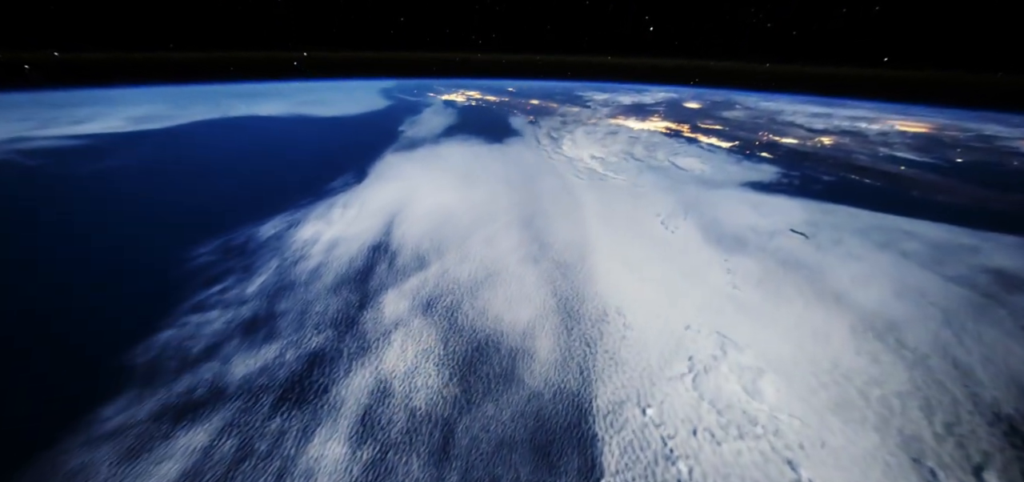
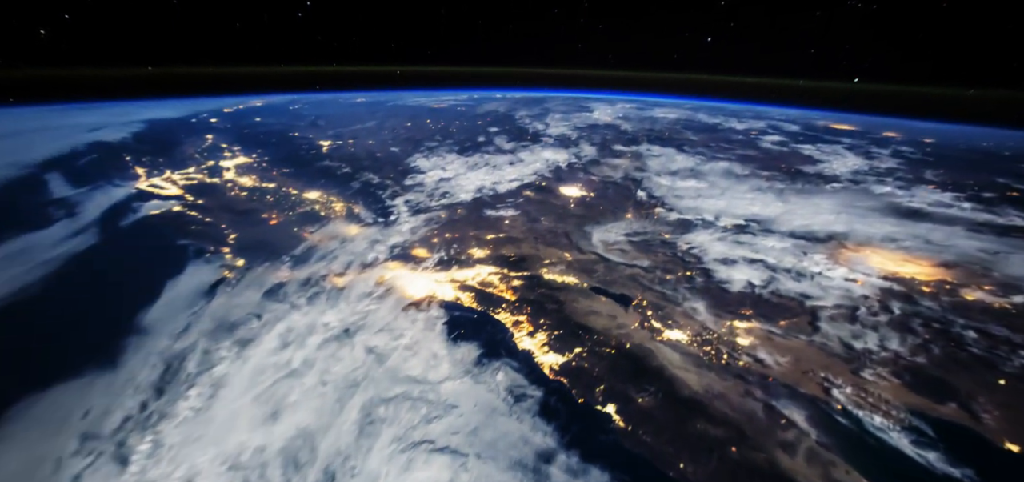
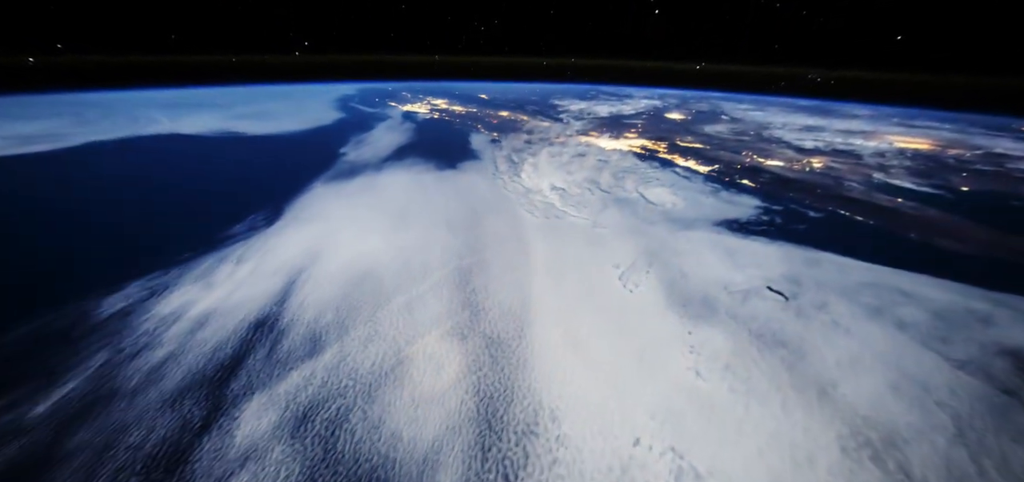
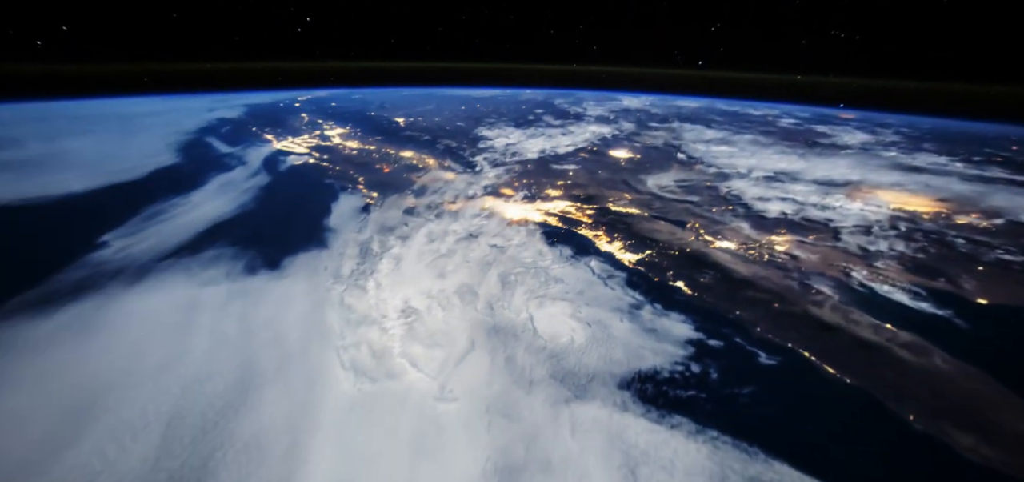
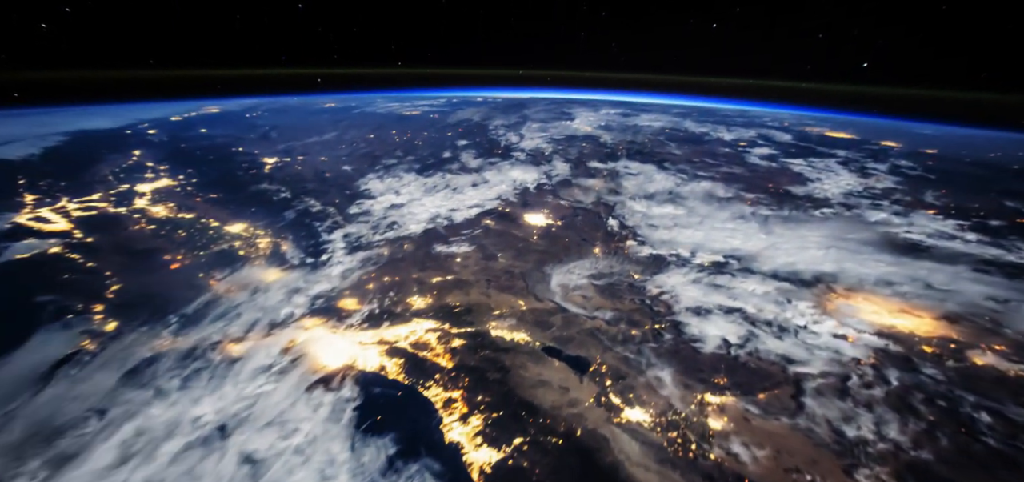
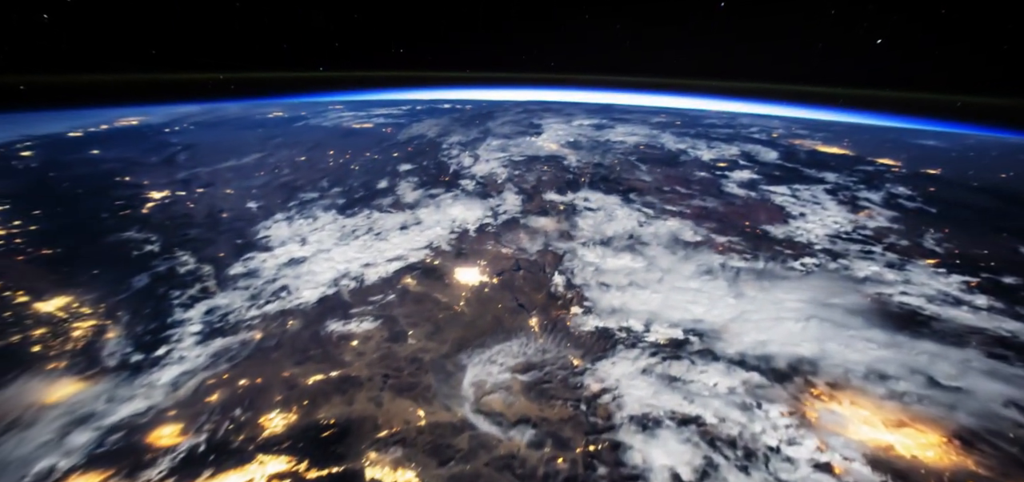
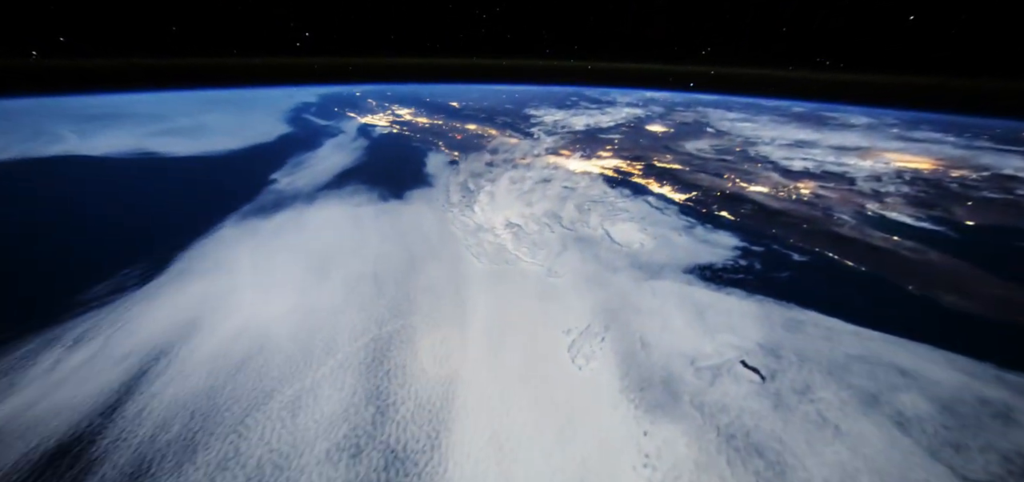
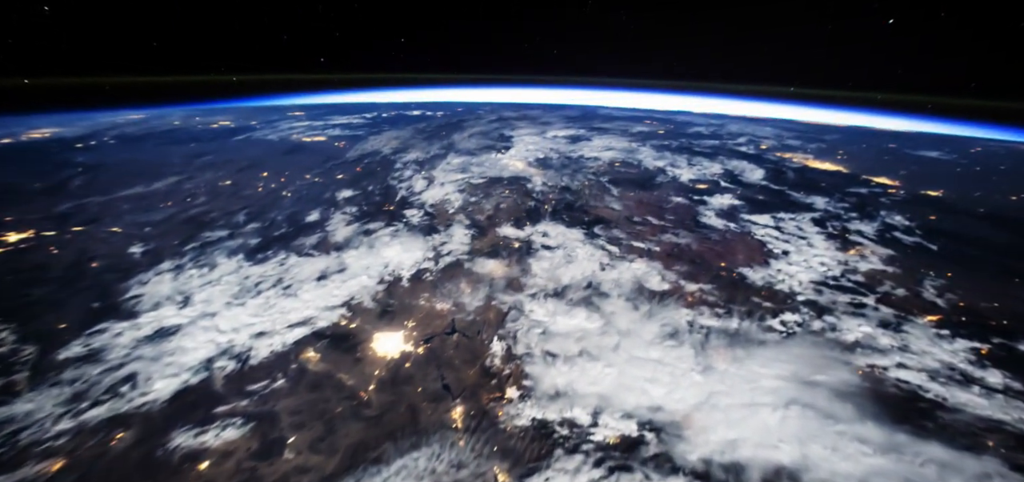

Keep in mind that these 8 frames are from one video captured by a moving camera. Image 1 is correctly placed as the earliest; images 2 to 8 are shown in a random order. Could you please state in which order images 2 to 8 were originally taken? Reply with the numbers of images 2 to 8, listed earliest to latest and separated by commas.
3, 7, 4, 2, 5, 6, 8
